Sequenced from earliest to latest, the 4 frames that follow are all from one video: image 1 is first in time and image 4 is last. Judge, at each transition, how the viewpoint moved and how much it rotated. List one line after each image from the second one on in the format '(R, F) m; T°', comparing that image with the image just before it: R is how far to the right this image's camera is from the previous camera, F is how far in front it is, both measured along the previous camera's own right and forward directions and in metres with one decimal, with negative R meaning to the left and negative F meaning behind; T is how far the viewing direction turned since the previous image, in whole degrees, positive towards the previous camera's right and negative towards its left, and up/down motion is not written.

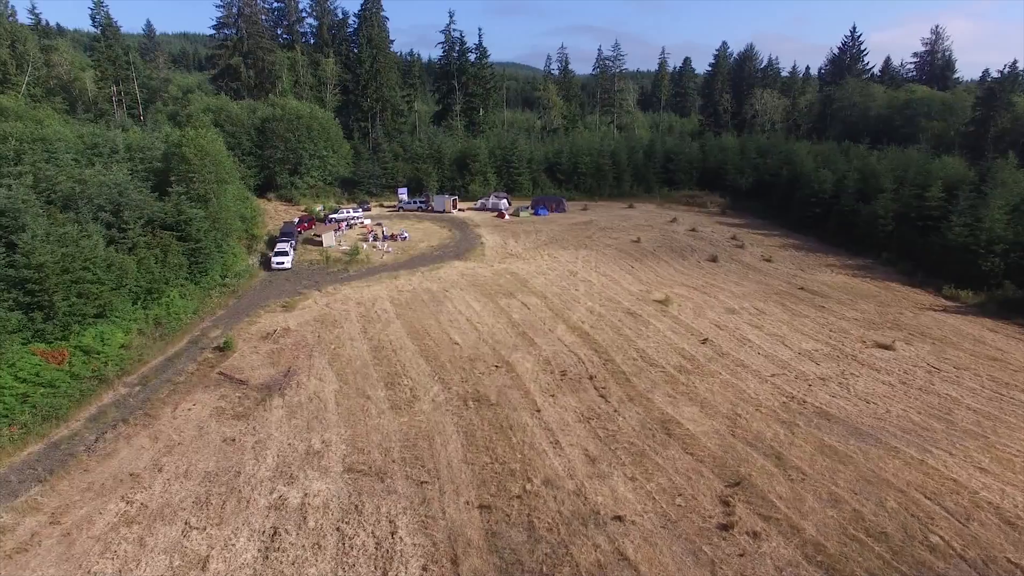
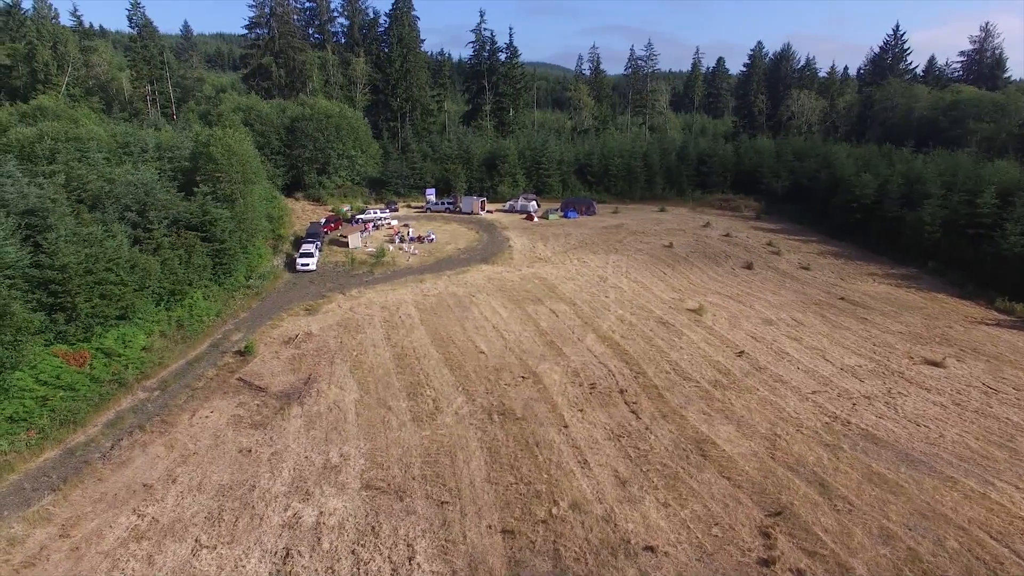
(-0.1, +0.8) m; -3°
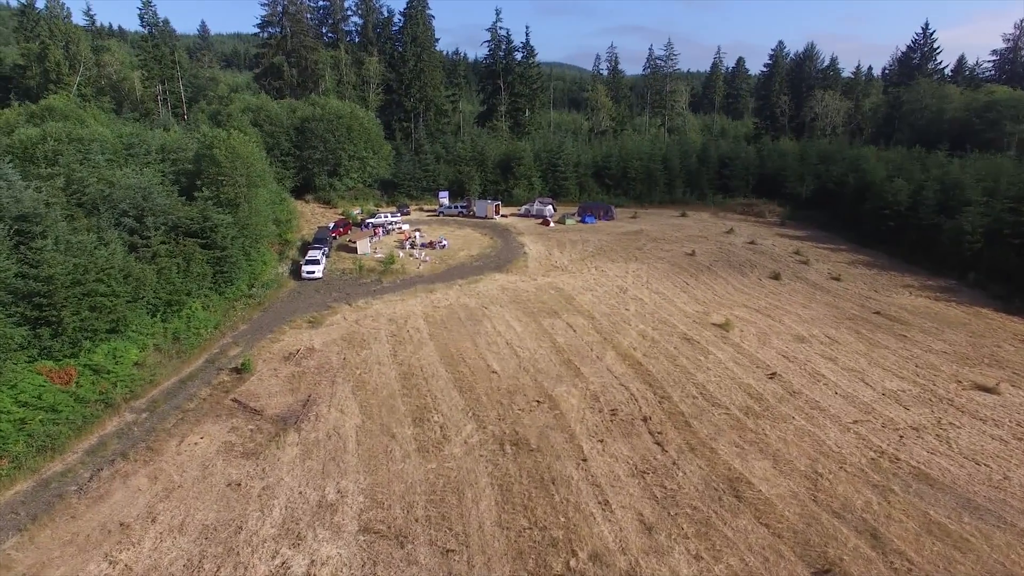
(-0.1, +1.4) m; -1°
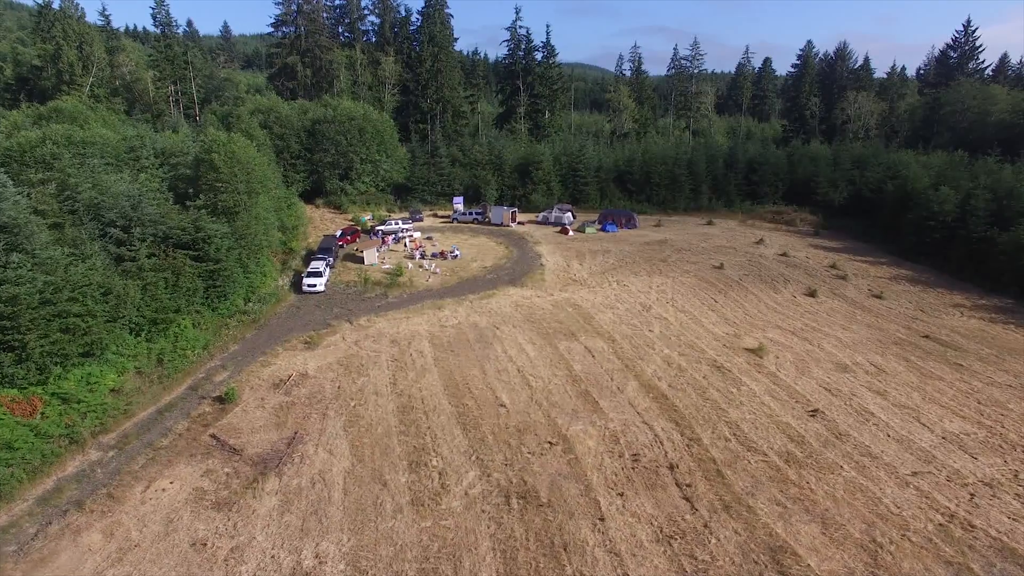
(+0.2, +1.9) m; -2°
